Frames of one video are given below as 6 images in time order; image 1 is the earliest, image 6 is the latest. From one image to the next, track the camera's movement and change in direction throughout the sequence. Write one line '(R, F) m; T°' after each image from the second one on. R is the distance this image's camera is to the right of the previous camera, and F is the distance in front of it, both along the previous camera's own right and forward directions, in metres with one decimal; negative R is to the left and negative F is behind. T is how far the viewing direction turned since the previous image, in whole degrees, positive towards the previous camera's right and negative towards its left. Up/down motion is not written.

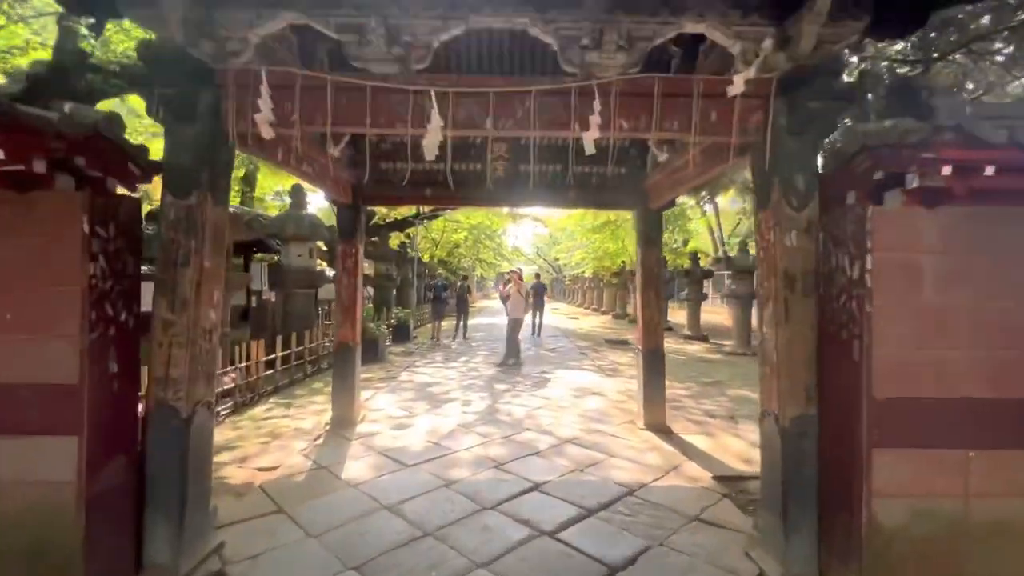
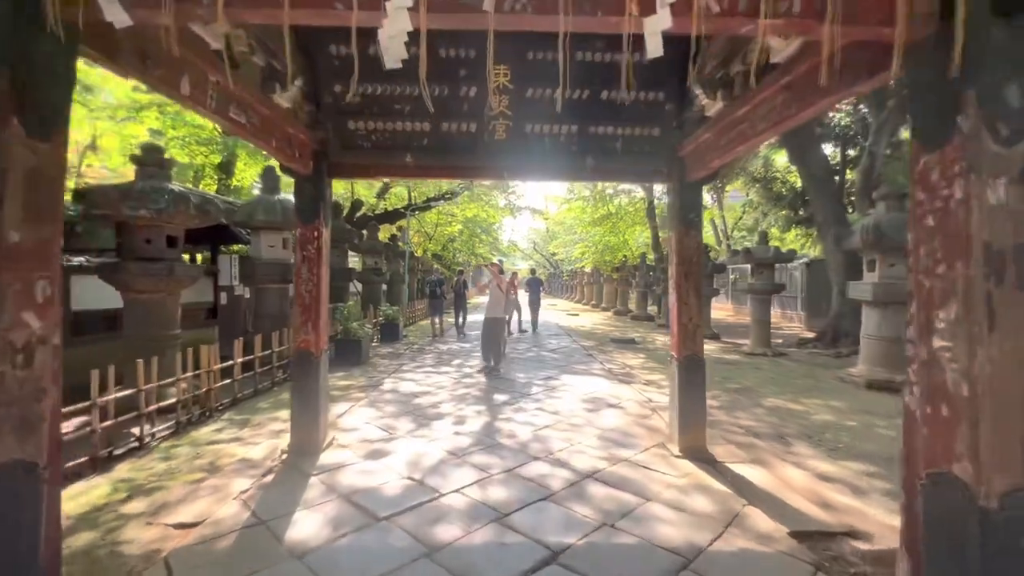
(-0.1, +1.0) m; 0°
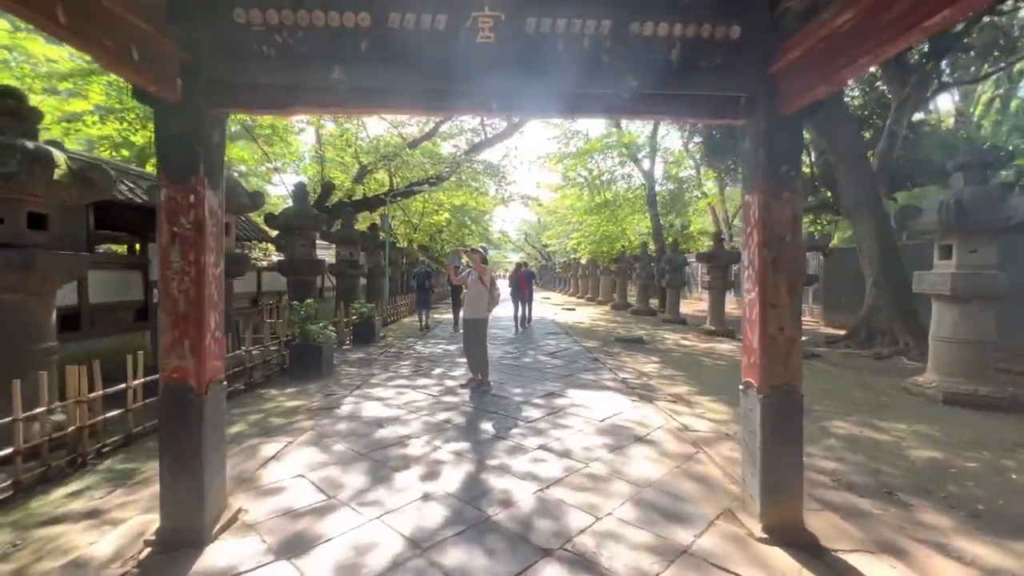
(0.0, +1.4) m; +1°
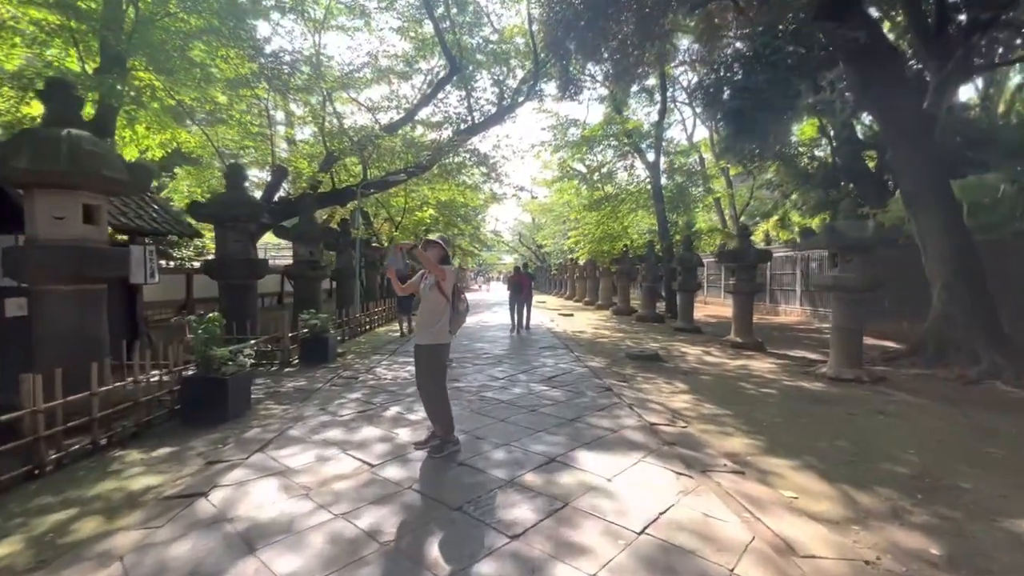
(+0.1, +2.0) m; +1°
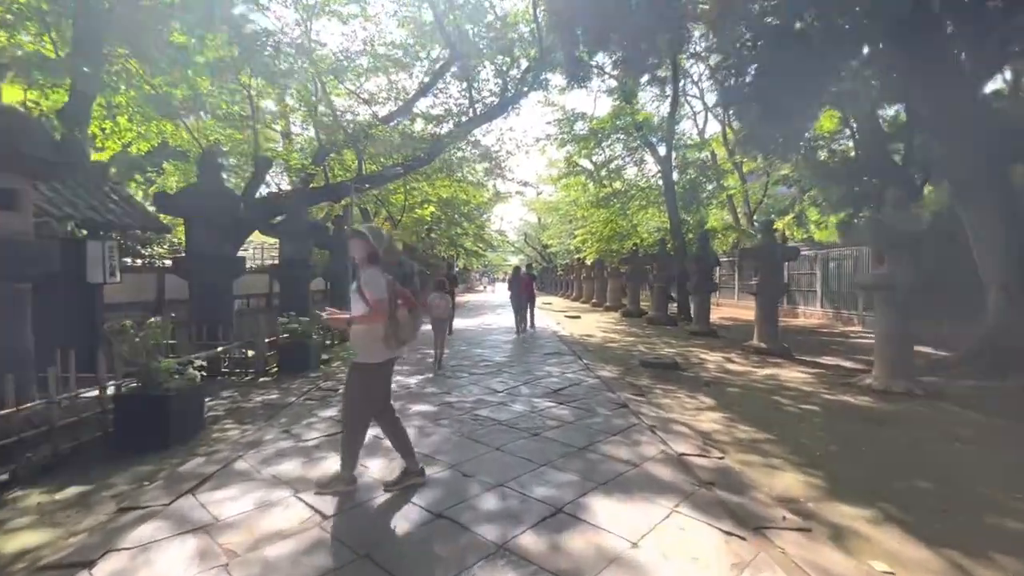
(+0.1, +0.8) m; -1°
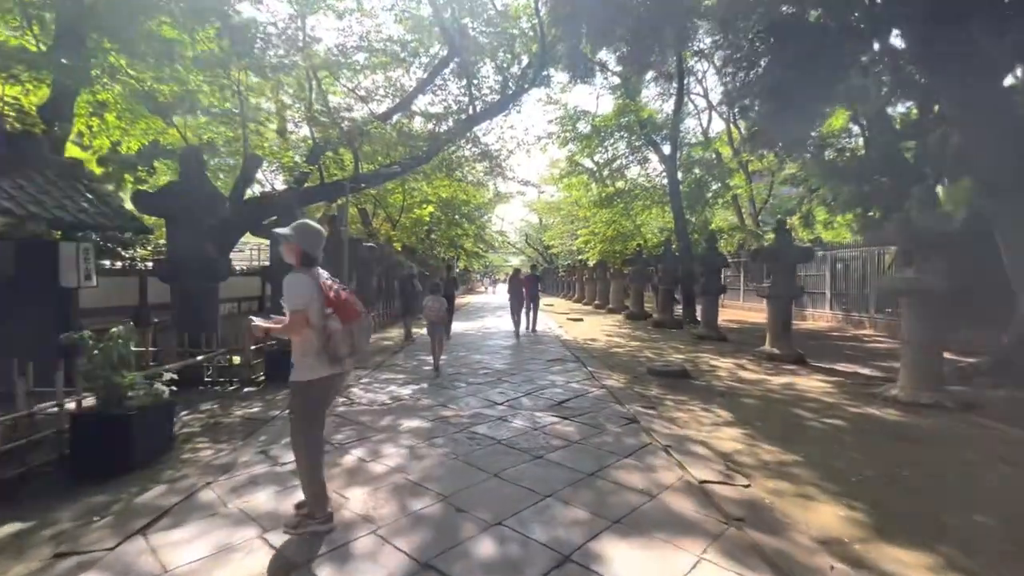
(0.0, +0.4) m; 0°
